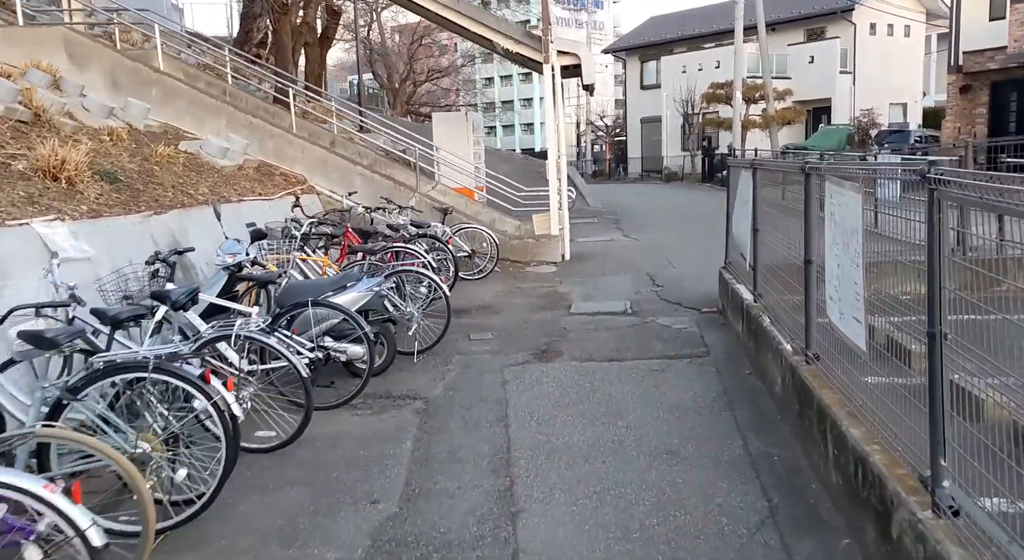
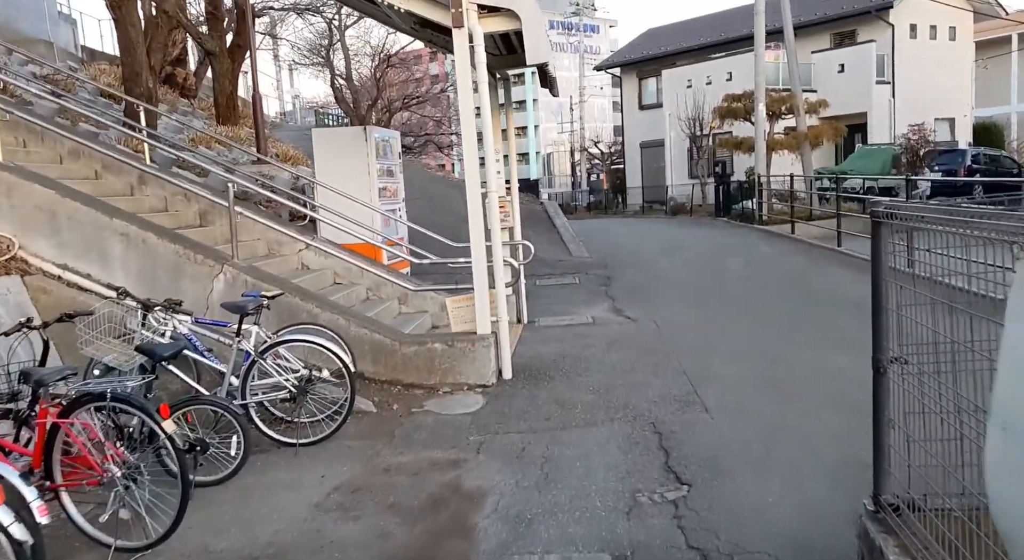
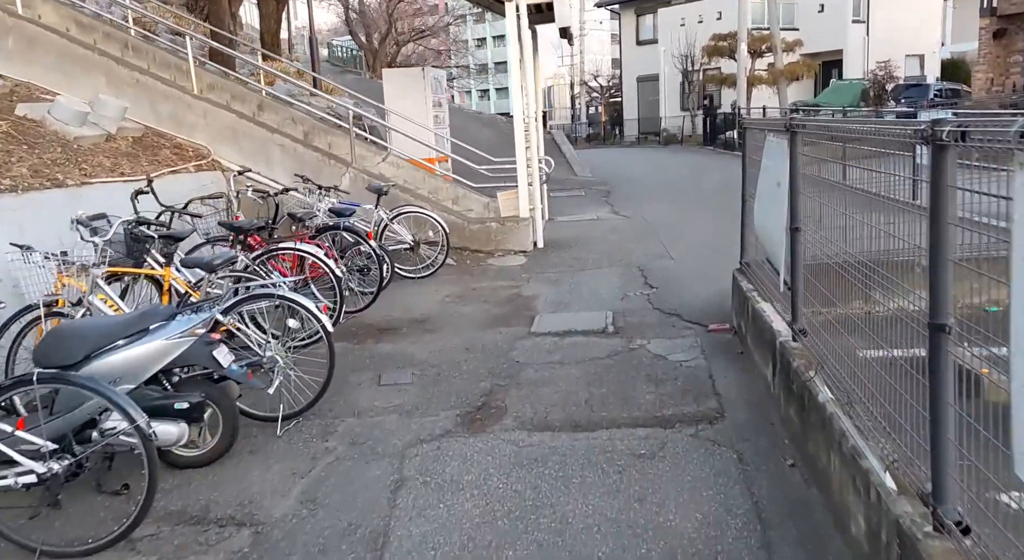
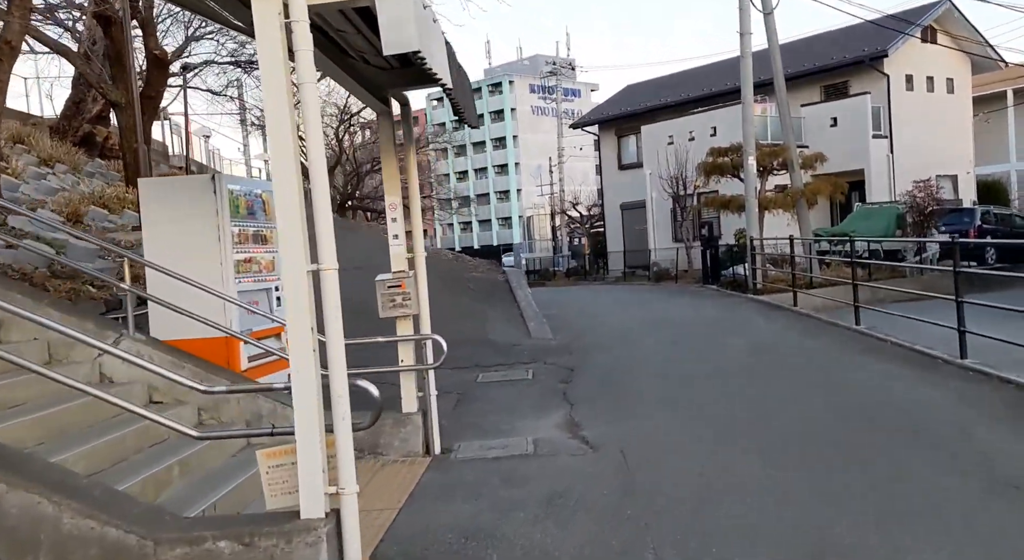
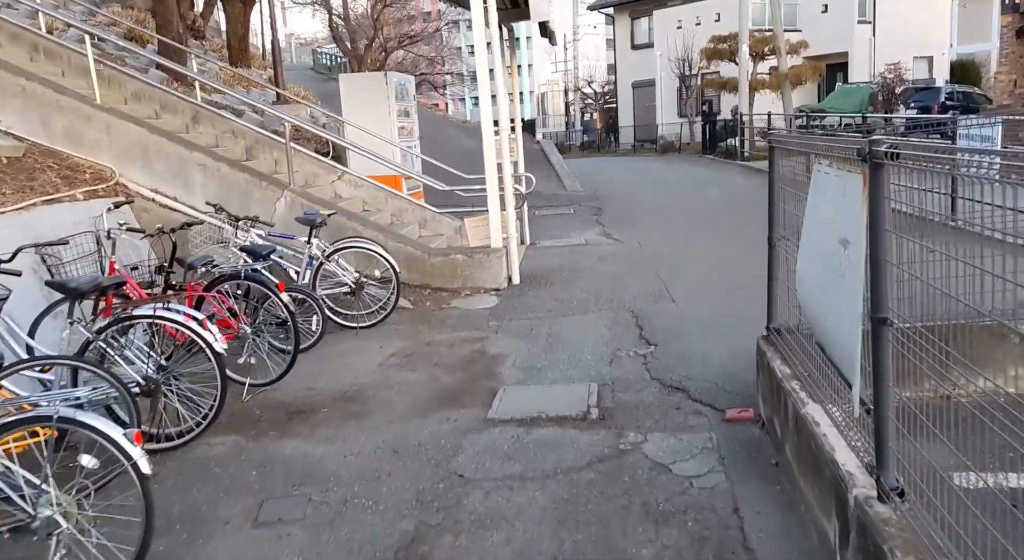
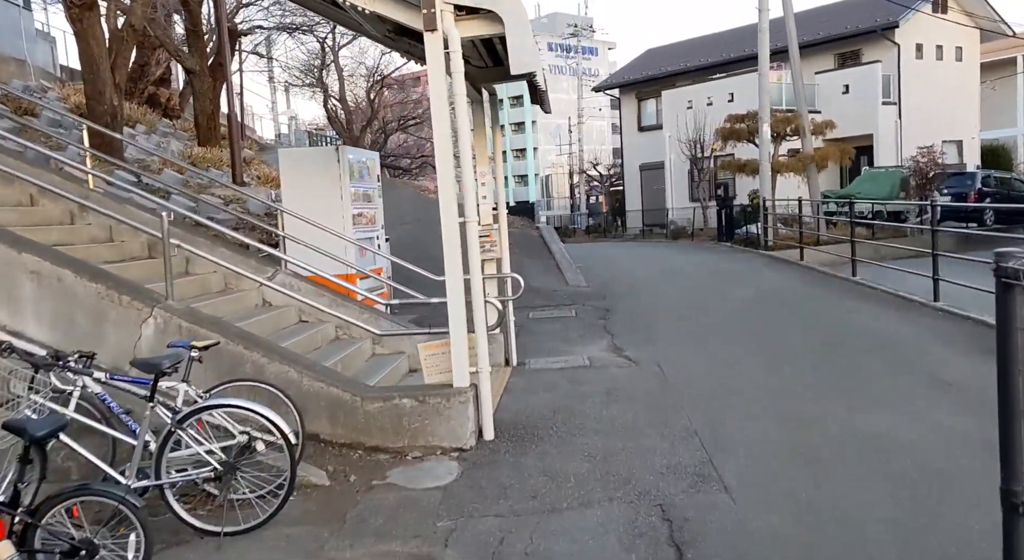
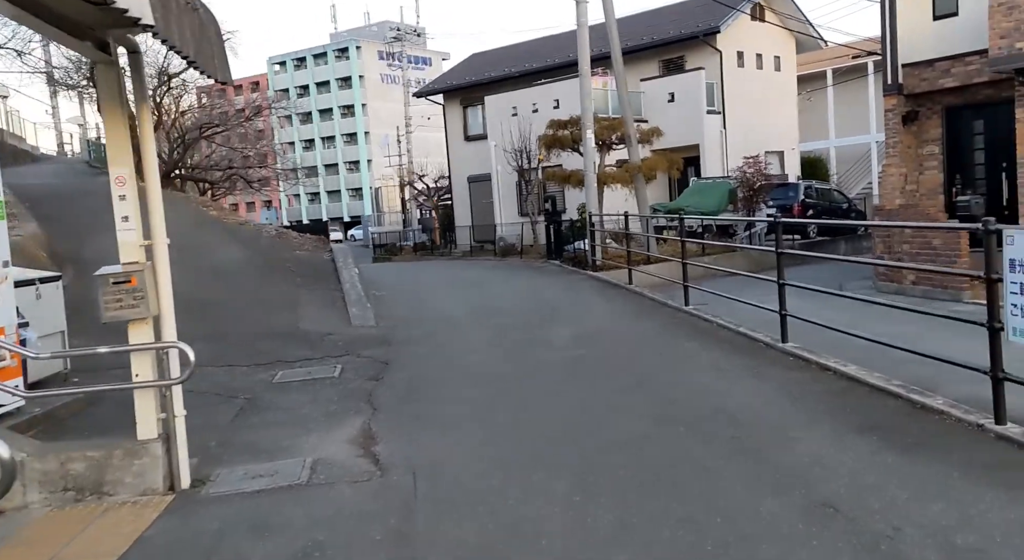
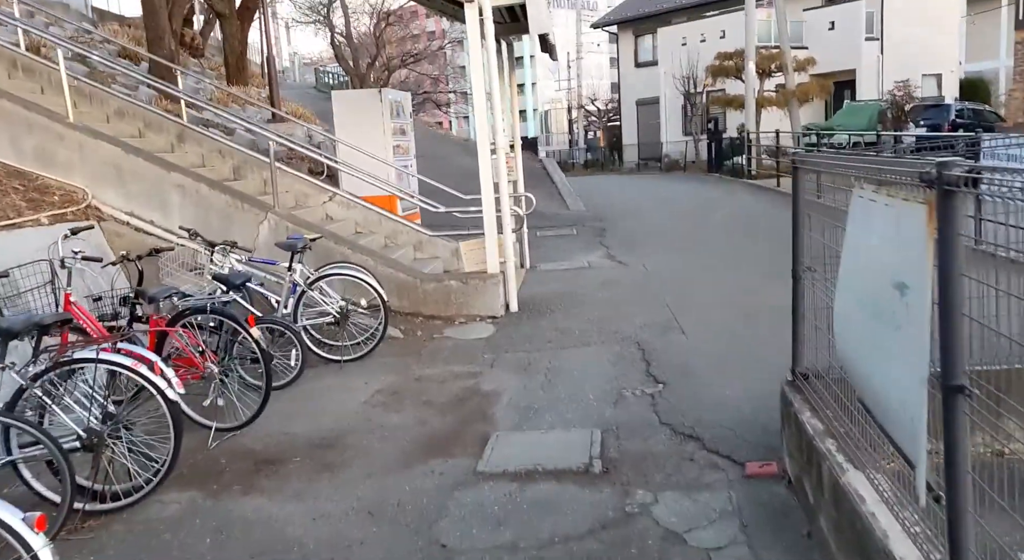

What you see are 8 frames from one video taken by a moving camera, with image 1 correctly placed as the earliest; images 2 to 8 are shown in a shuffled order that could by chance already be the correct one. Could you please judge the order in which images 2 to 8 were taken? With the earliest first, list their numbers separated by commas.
3, 5, 8, 2, 6, 4, 7
